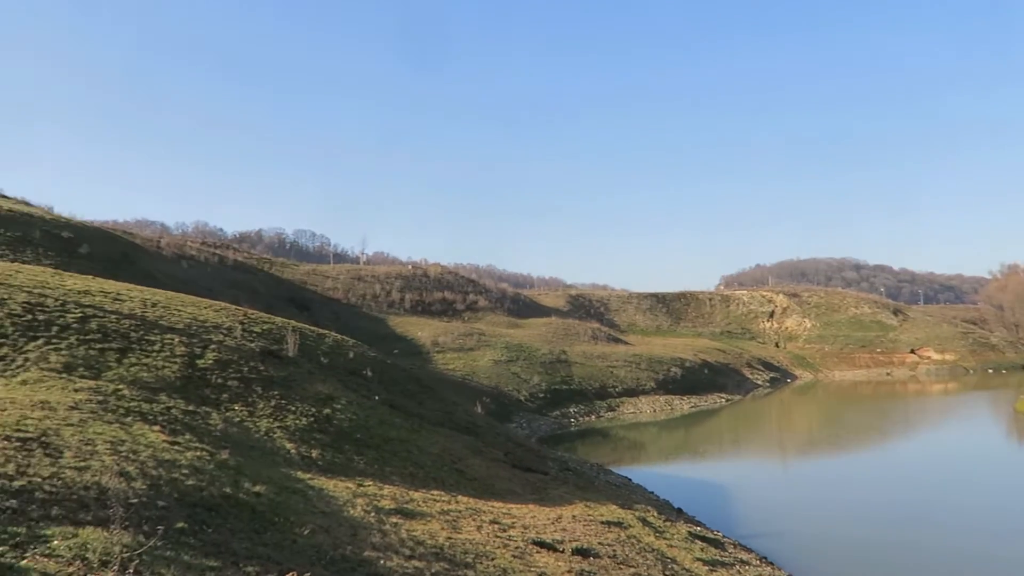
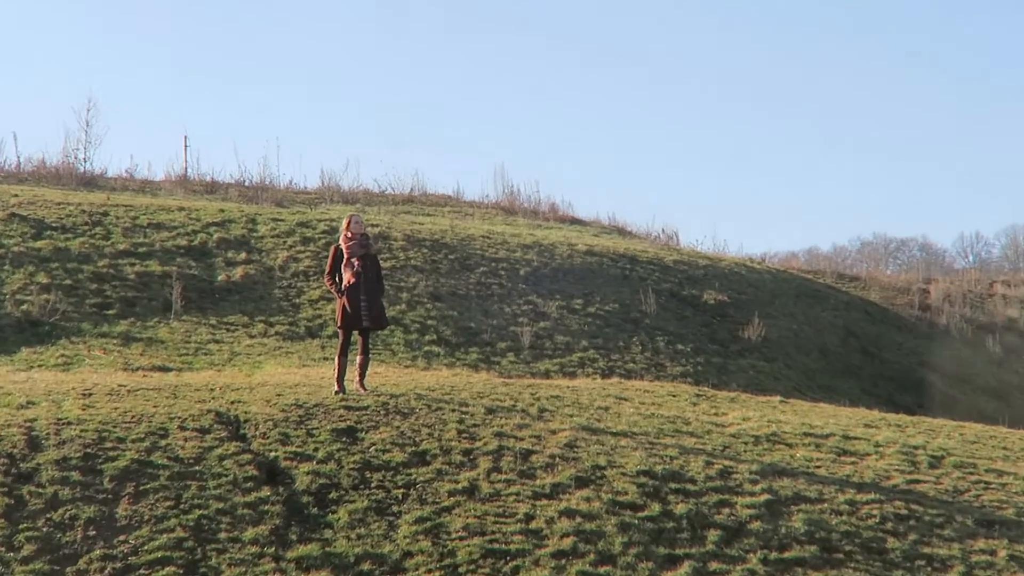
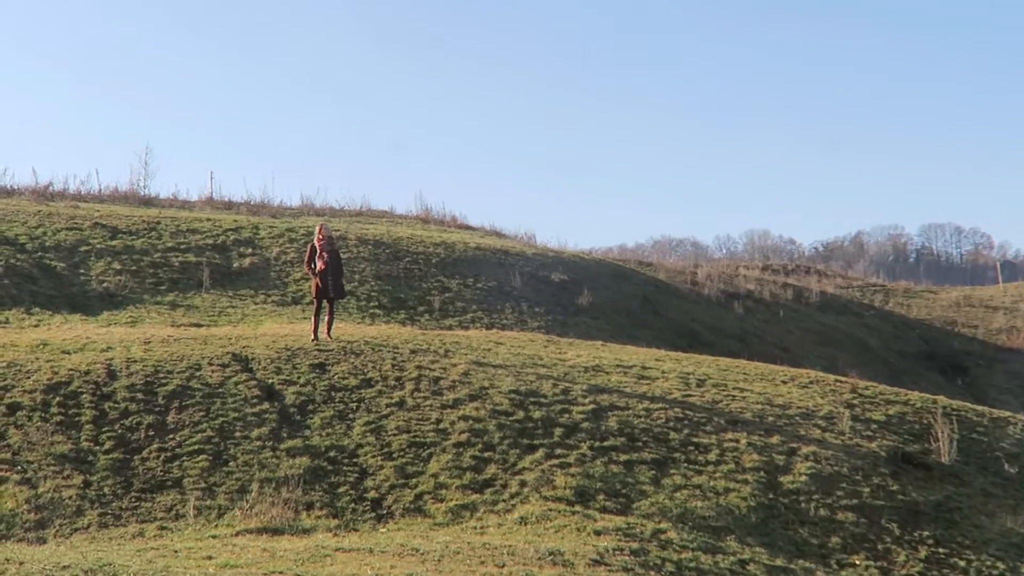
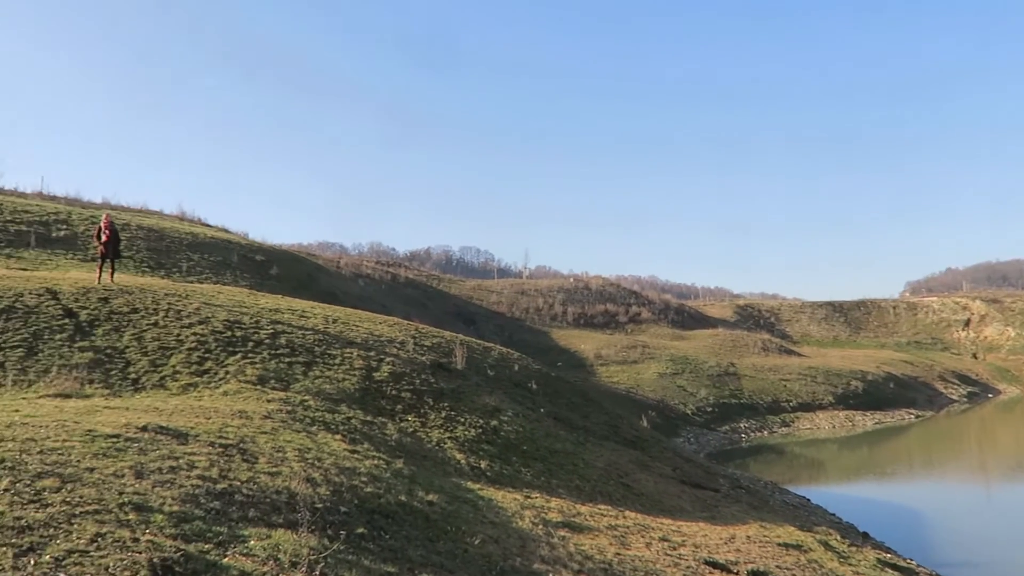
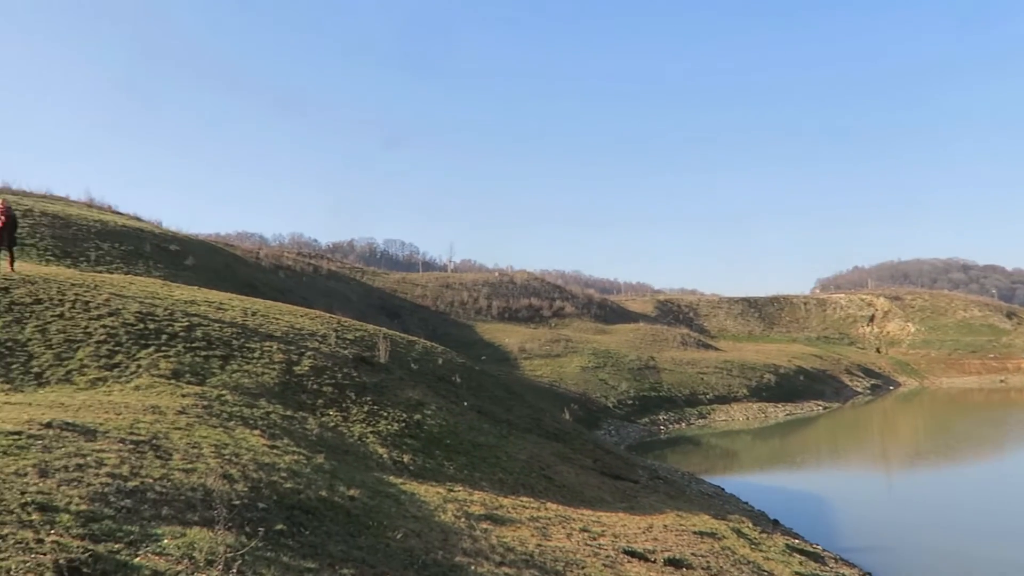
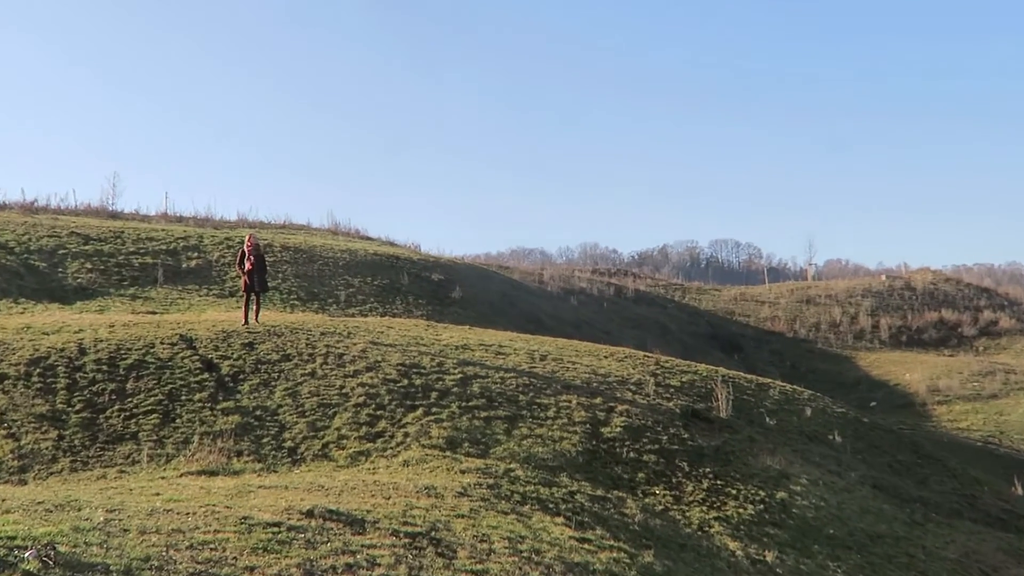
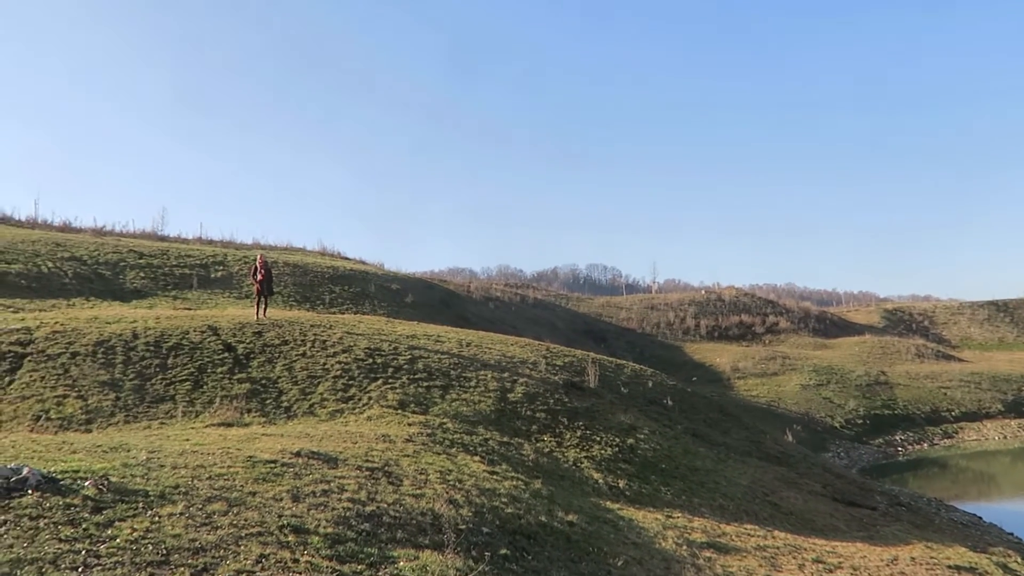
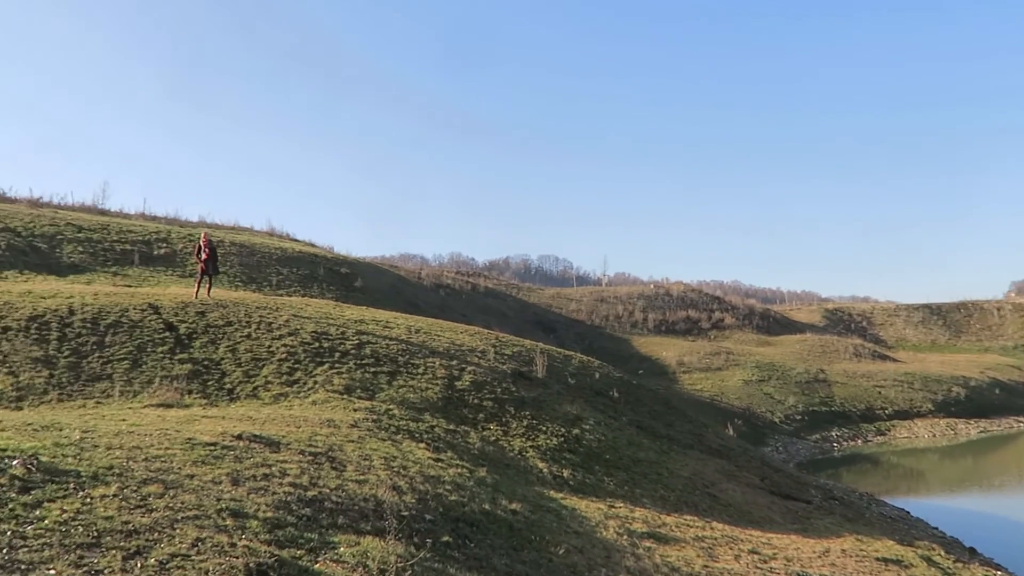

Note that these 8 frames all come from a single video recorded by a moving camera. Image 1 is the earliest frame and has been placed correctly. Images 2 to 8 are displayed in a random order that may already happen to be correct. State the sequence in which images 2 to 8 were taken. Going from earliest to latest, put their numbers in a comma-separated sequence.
5, 4, 8, 7, 6, 3, 2
